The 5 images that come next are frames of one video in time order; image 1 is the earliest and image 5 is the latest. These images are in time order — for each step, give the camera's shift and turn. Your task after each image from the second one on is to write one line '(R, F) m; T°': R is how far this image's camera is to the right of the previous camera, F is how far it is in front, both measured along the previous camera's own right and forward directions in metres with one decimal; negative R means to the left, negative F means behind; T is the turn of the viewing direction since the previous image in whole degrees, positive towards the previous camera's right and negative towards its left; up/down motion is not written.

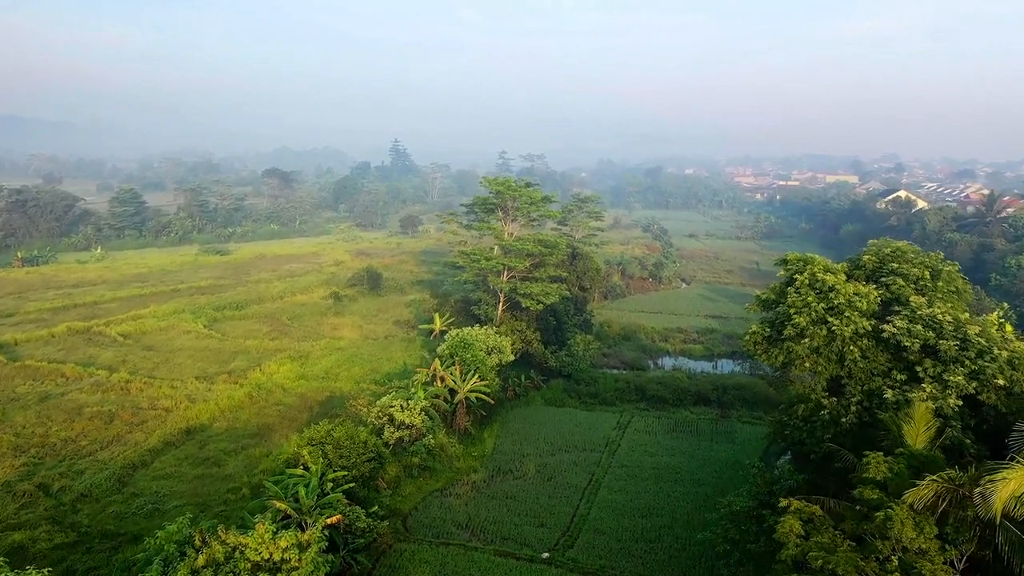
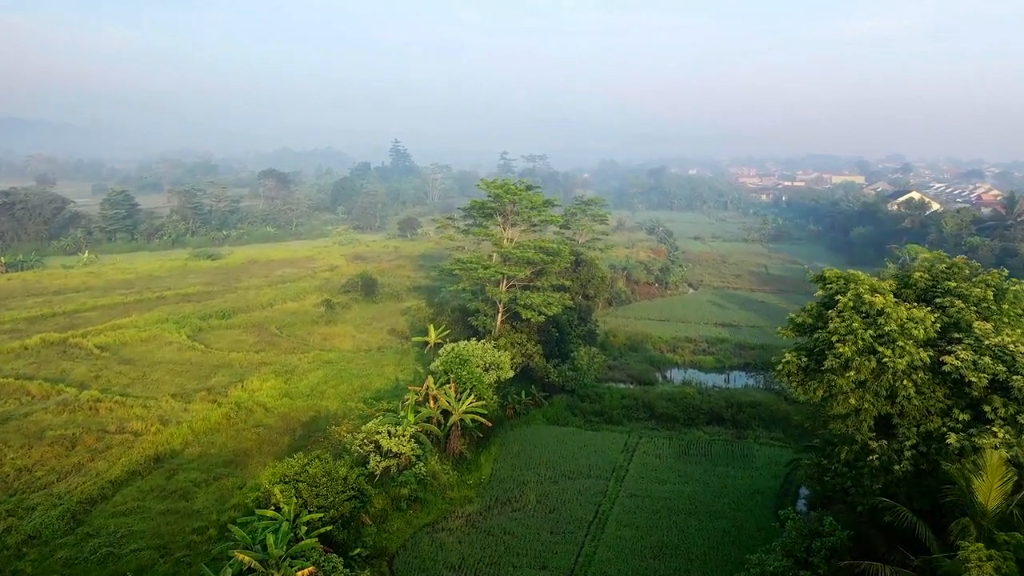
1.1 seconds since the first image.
(+0.1, +1.4) m; 0°
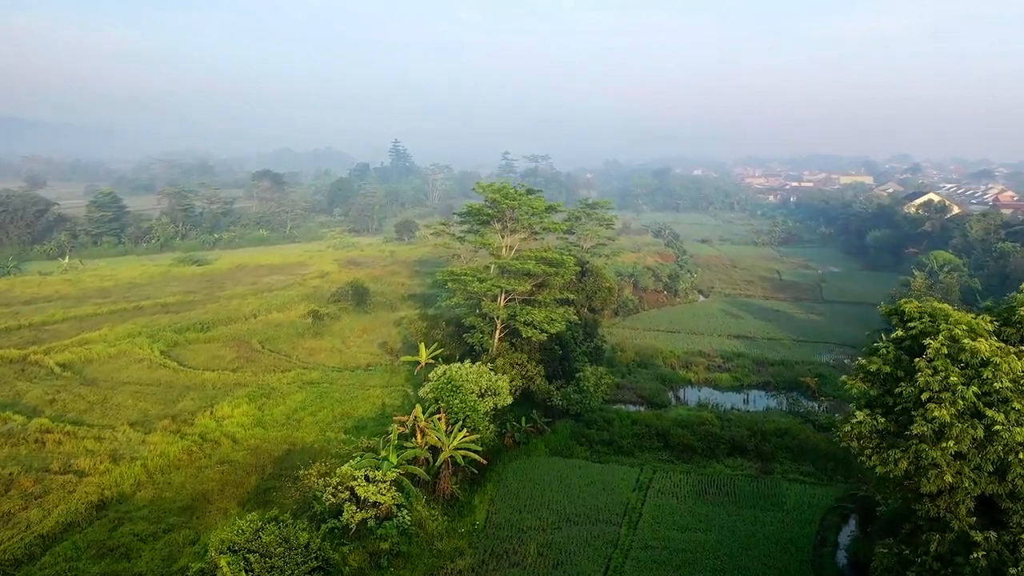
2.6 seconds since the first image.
(+0.1, +2.0) m; 0°
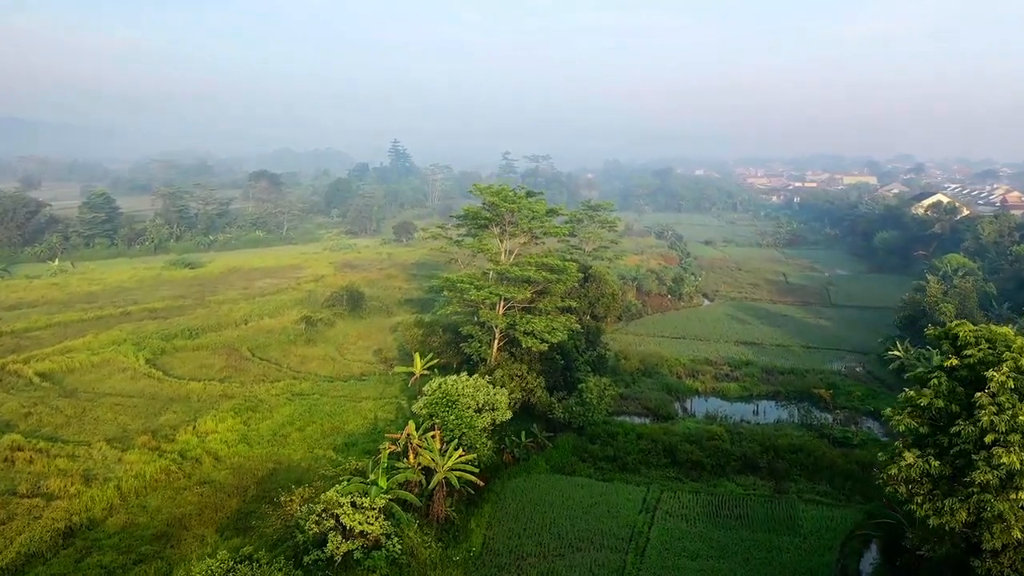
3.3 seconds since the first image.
(0.0, +0.9) m; 0°
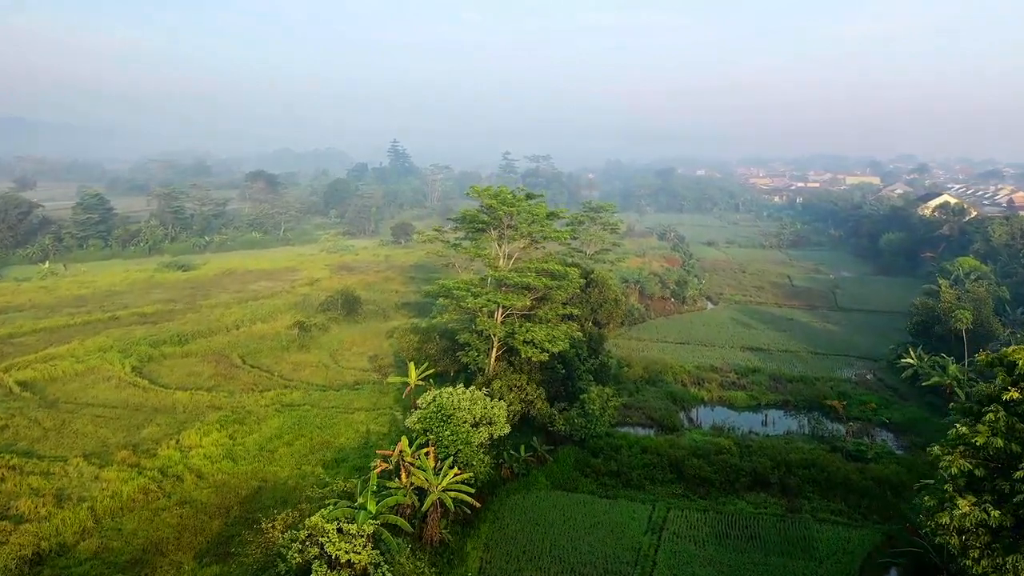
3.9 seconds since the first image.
(0.0, +0.8) m; 0°
